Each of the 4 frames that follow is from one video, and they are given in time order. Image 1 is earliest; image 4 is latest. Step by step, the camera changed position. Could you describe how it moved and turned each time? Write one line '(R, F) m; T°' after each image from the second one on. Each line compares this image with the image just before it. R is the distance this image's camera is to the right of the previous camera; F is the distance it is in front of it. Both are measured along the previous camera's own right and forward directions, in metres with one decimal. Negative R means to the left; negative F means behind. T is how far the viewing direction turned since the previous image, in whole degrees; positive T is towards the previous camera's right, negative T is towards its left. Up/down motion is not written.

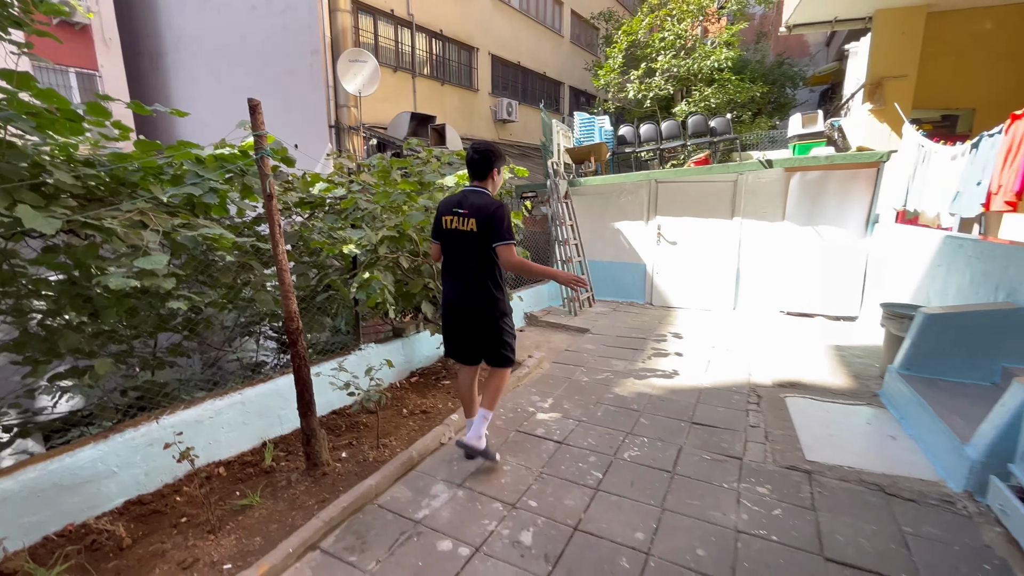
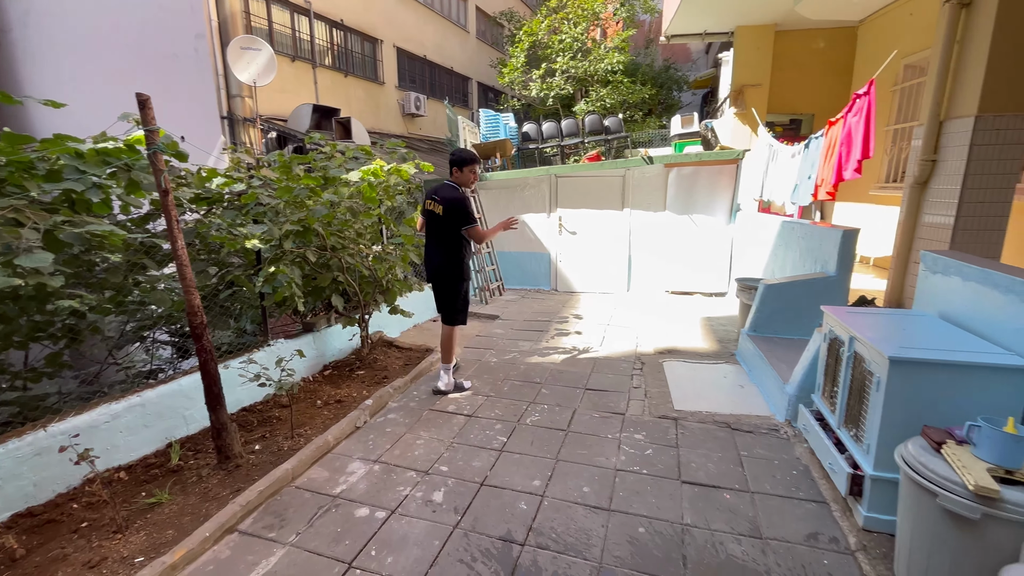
(+0.1, -0.3) m; +10°
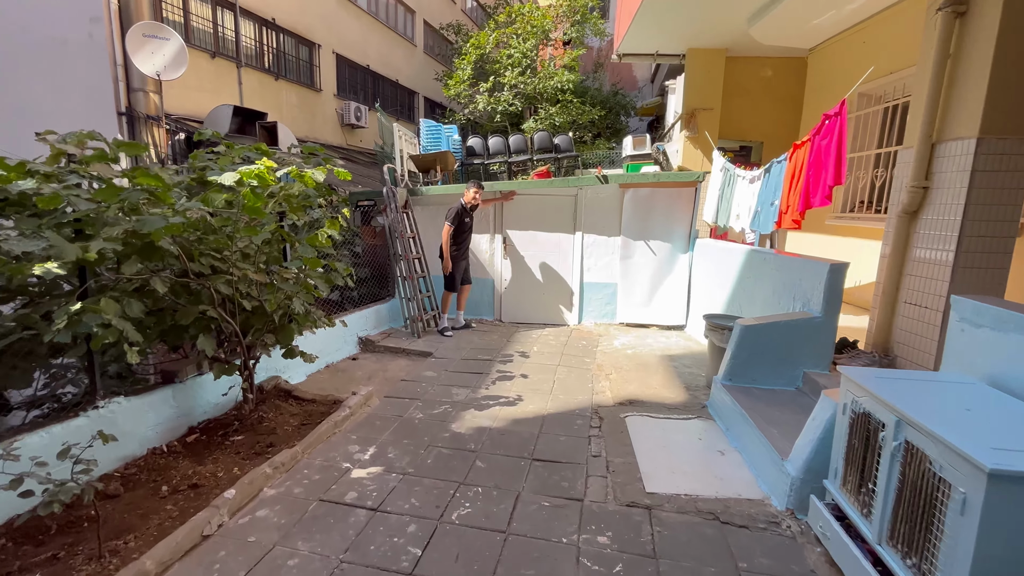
(+0.1, +0.8) m; +6°
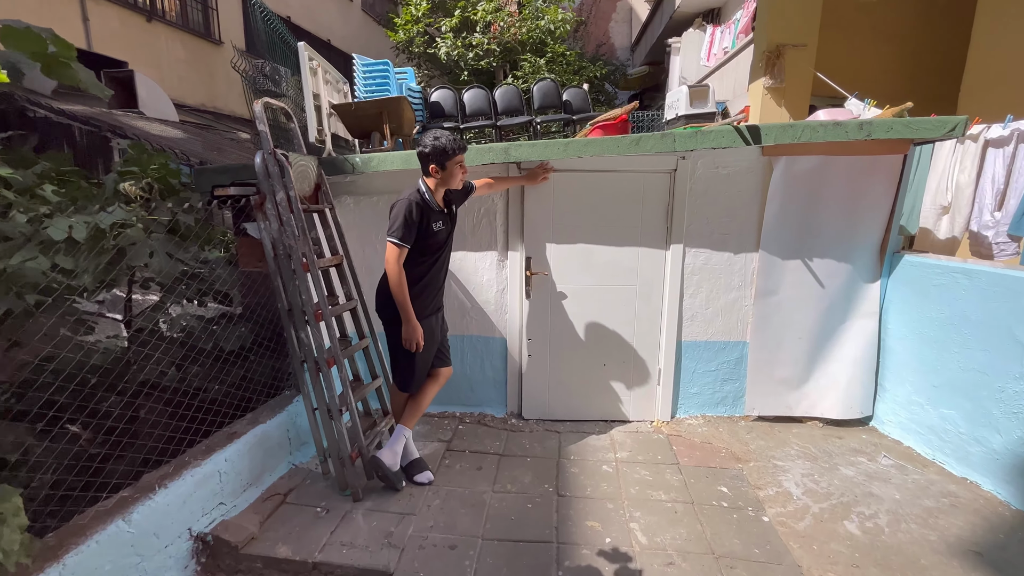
(-0.5, +3.0) m; +6°
